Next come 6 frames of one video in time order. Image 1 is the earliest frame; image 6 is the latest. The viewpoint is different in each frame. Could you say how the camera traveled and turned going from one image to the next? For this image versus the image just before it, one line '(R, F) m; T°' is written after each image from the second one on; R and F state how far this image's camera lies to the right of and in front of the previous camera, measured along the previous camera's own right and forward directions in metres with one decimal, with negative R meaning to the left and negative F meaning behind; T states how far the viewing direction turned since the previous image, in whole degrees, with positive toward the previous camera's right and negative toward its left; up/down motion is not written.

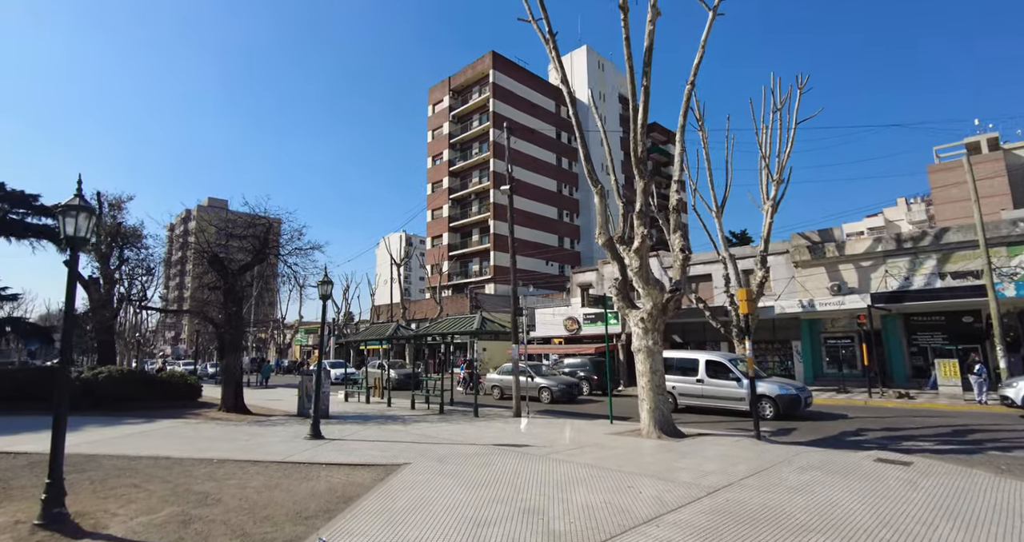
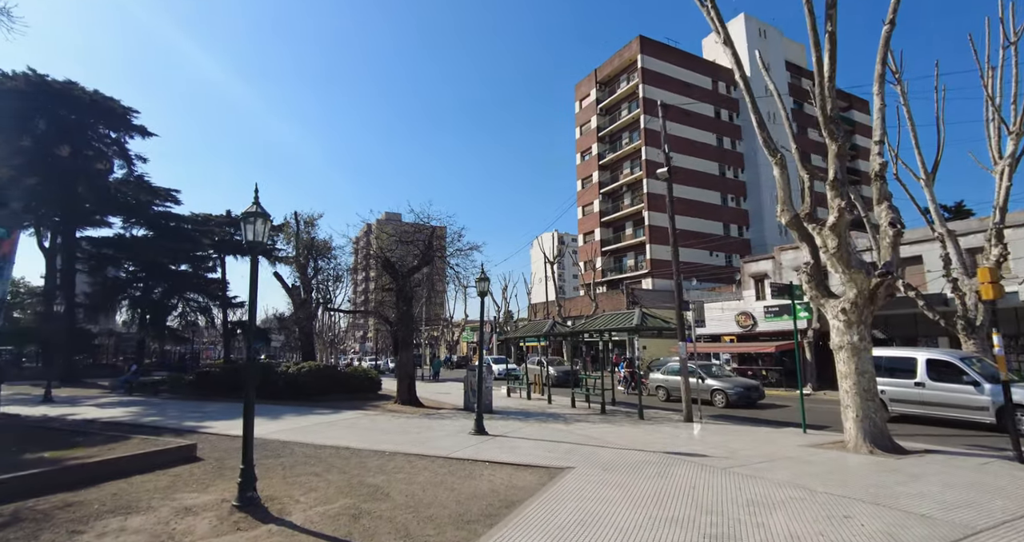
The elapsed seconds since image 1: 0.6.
(-0.2, +0.7) m; -17°
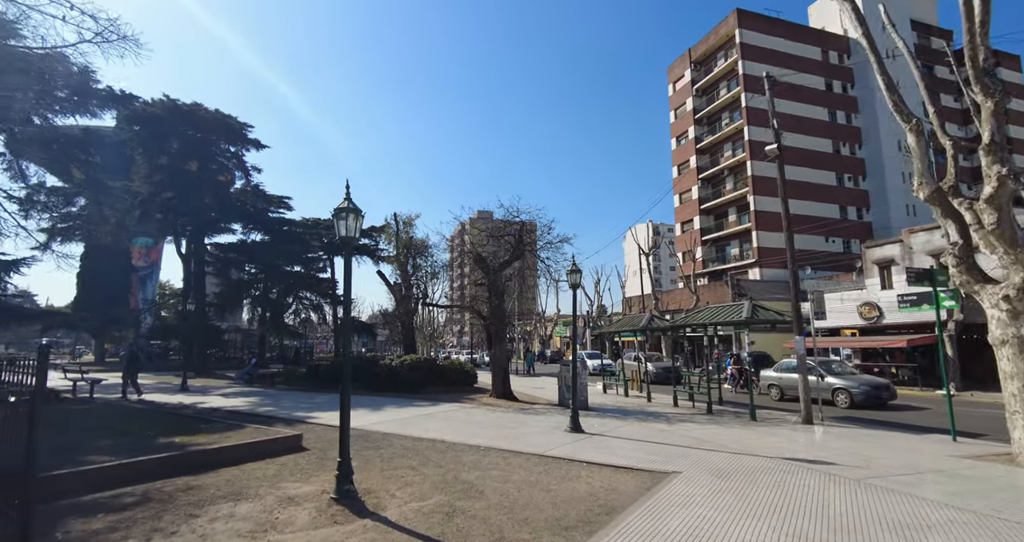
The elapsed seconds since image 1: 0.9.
(0.0, +0.4) m; -10°
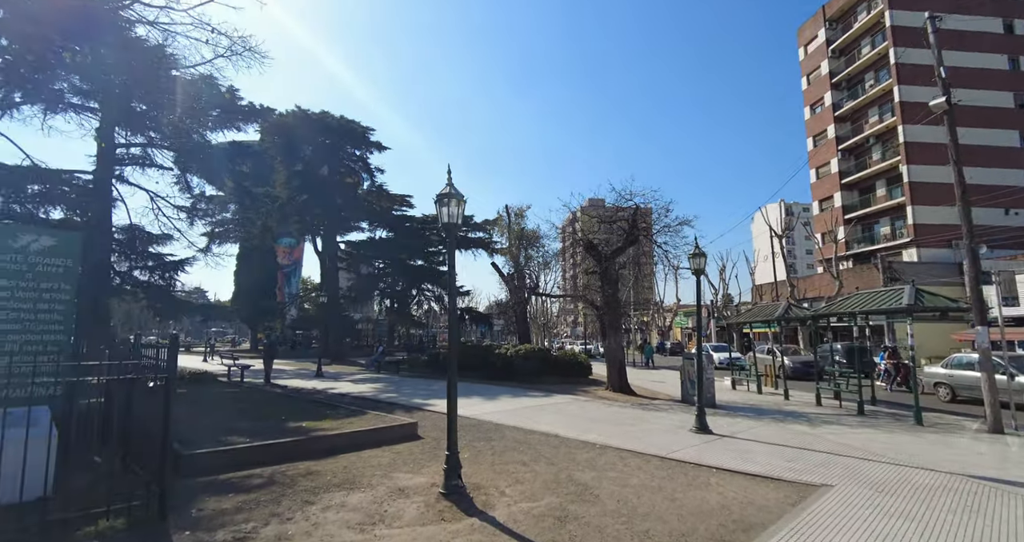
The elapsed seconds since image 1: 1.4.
(0.0, +0.6) m; -13°
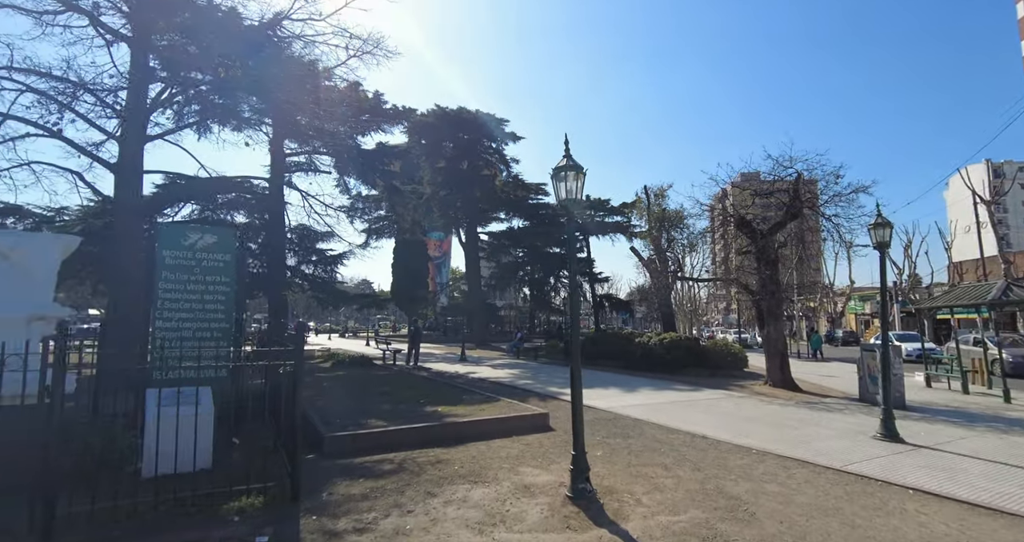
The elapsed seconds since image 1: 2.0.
(+0.1, +0.6) m; -15°
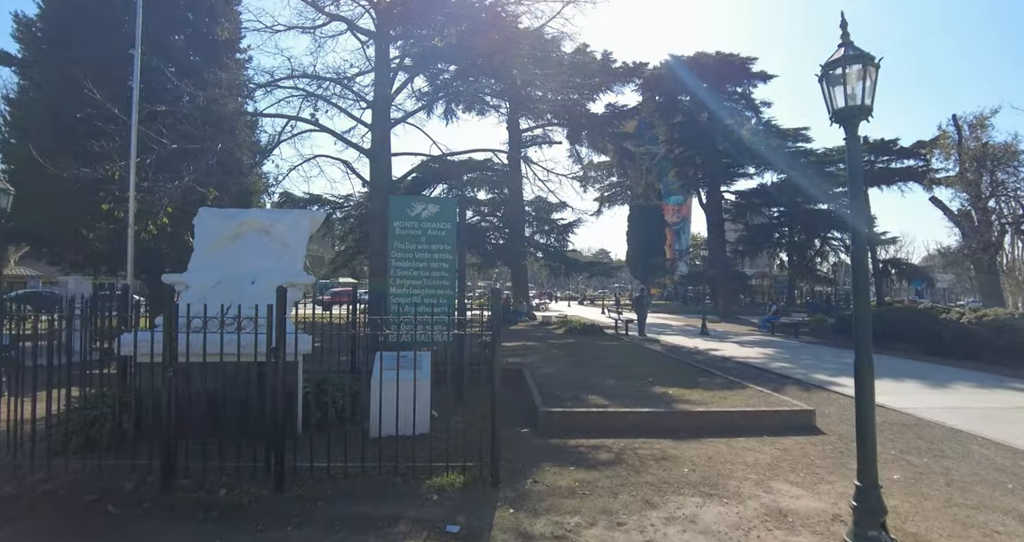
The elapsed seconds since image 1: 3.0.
(0.0, +1.0) m; -26°
